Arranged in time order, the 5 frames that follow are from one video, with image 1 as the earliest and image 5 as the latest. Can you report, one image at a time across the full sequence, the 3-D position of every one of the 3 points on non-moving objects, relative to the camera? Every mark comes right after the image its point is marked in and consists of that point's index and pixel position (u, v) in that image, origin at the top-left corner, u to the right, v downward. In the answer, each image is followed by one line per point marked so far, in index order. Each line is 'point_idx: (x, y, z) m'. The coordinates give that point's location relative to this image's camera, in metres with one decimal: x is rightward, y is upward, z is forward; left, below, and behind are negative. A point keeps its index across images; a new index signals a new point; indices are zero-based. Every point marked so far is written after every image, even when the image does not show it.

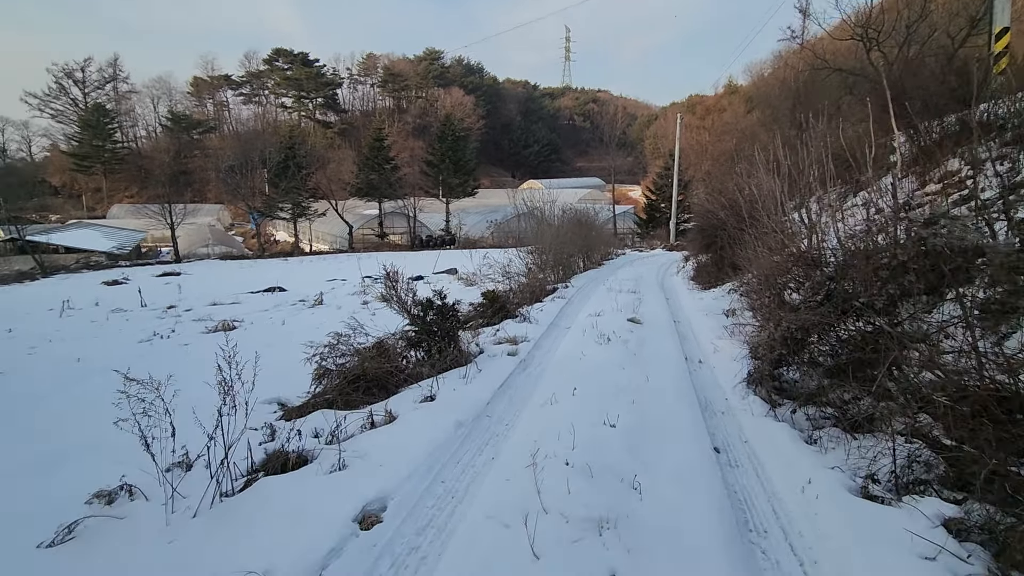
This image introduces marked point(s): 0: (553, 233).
0: (+1.5, +2.0, +18.5) m
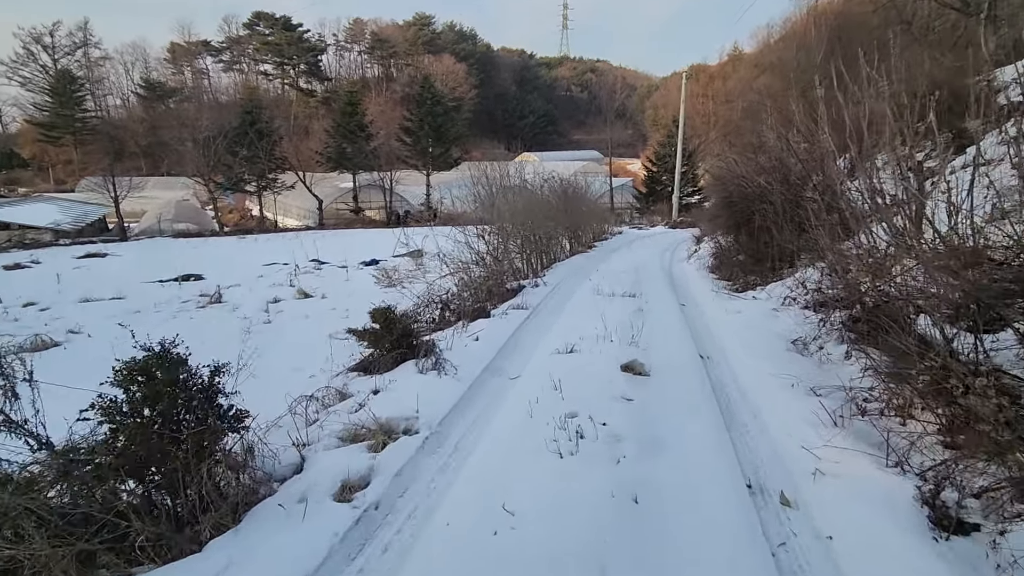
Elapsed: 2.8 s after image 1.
0: (+0.5, +2.2, +14.1) m
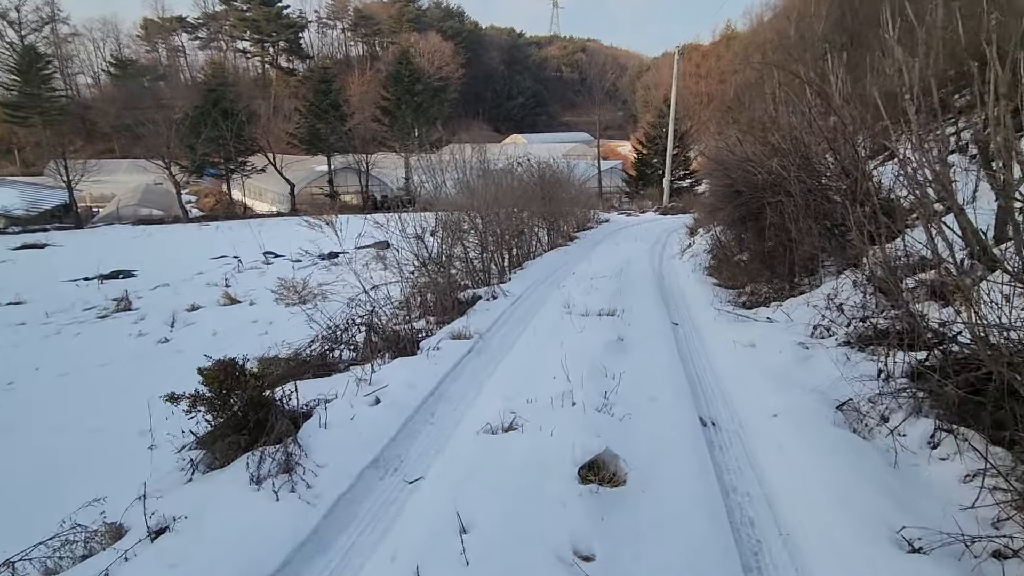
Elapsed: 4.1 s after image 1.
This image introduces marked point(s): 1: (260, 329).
0: (-0.3, +2.1, +12.1) m
1: (-4.3, -0.7, +9.1) m
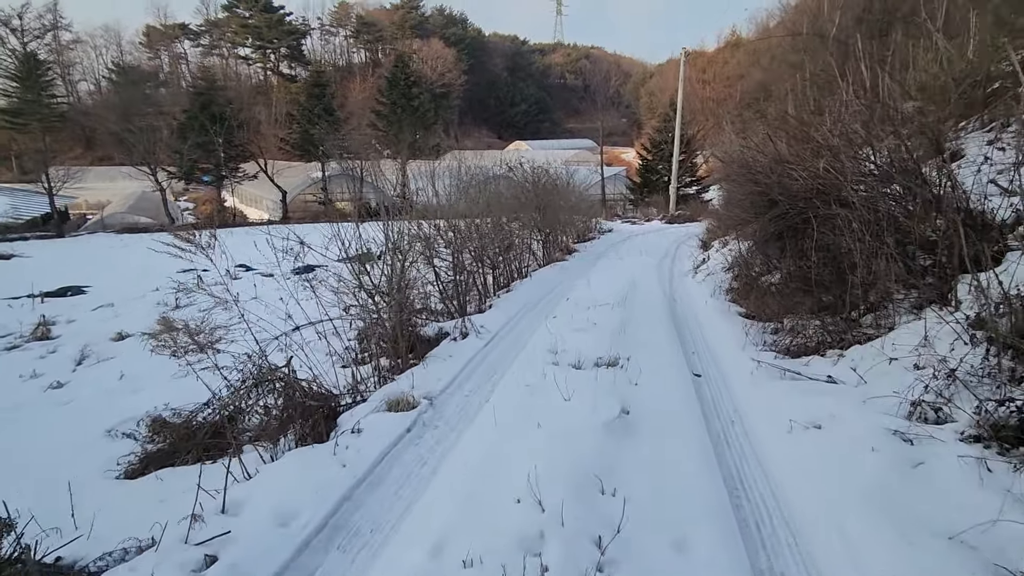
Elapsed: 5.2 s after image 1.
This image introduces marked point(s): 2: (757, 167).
0: (-0.6, +1.7, +10.4) m
1: (-4.6, -1.1, +7.4) m
2: (+3.4, +1.7, +7.4) m
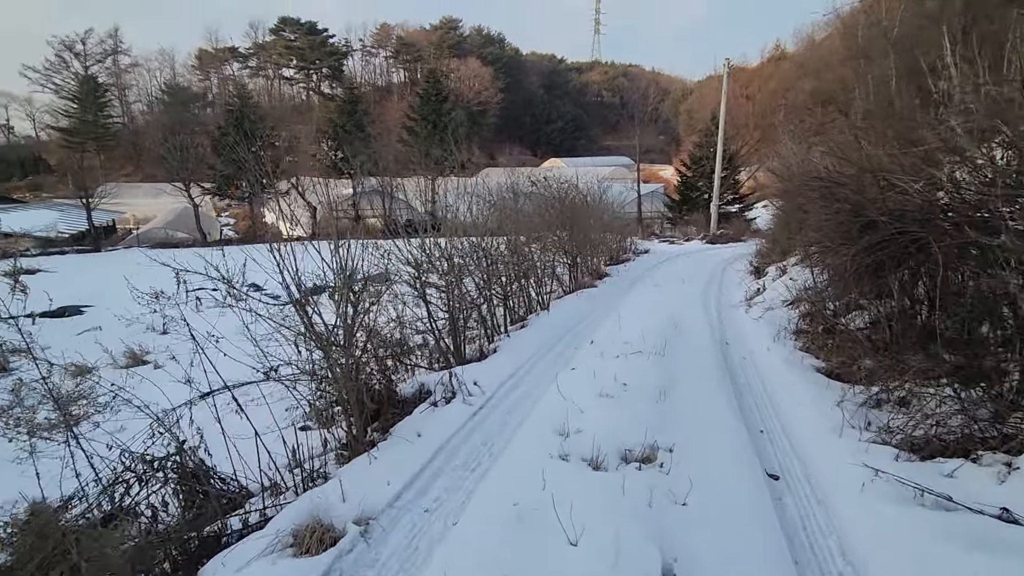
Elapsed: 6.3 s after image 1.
0: (-0.3, +1.1, +8.9) m
1: (-4.5, -1.5, +6.1) m
2: (+3.5, +1.2, +5.7) m
